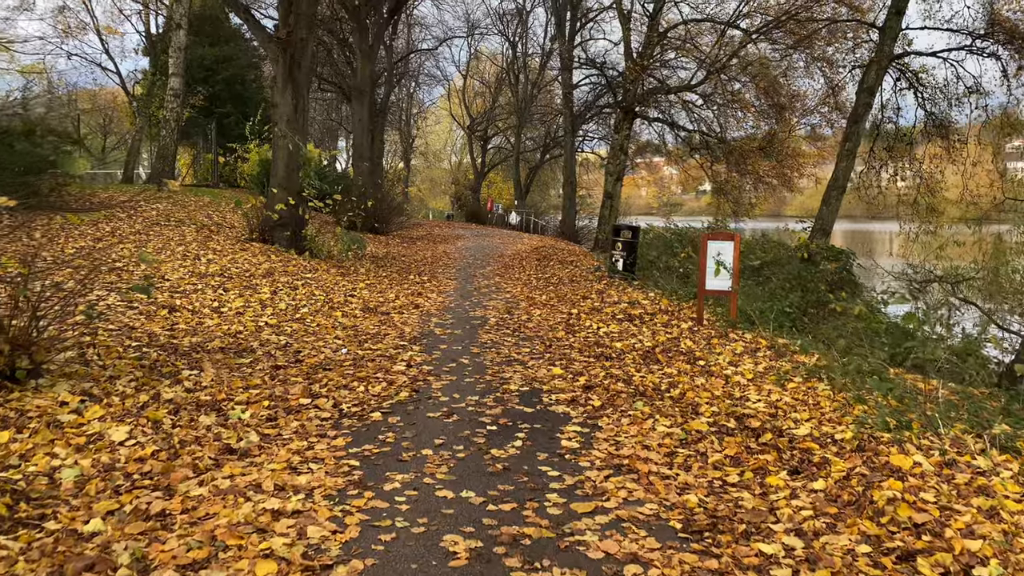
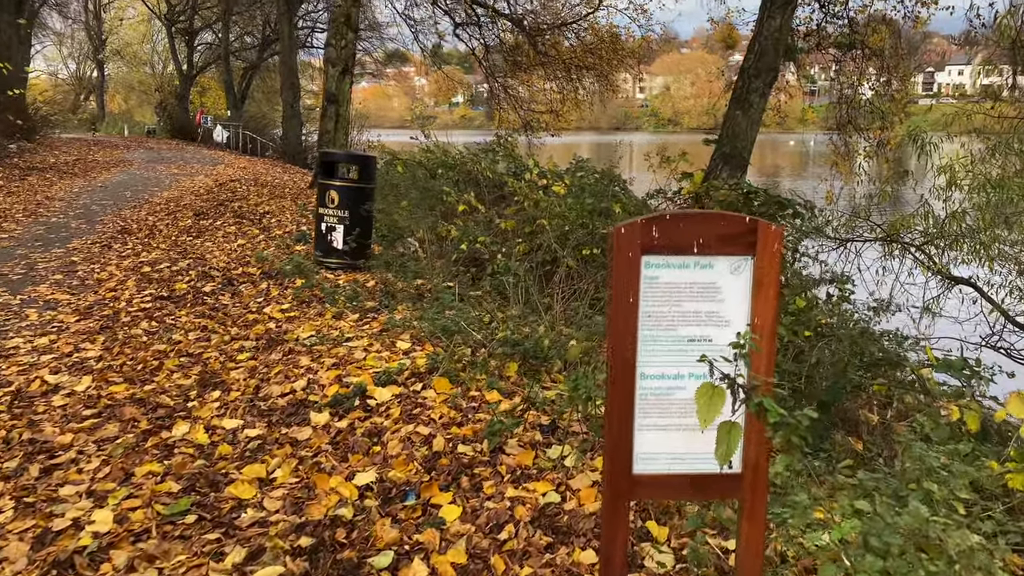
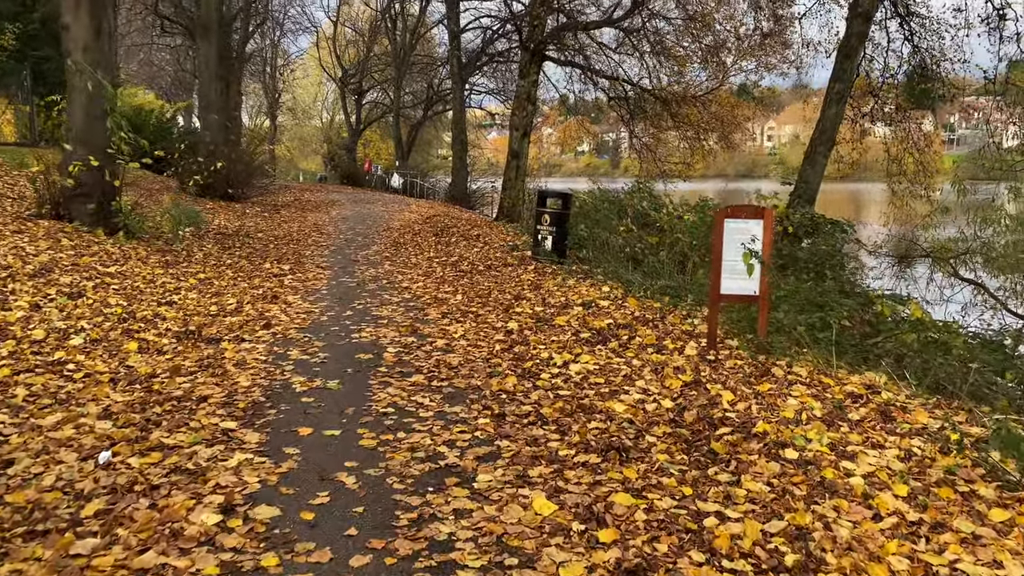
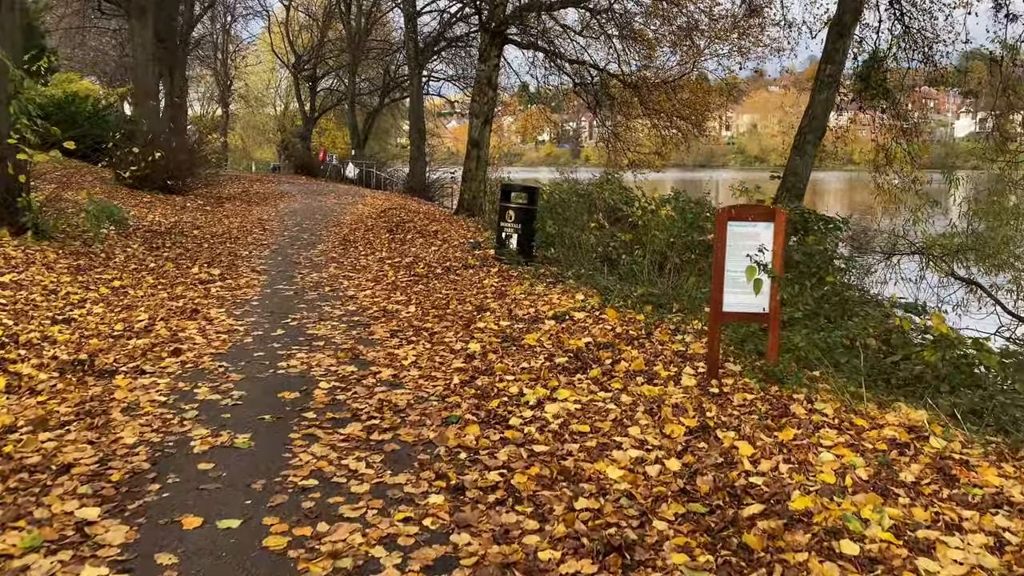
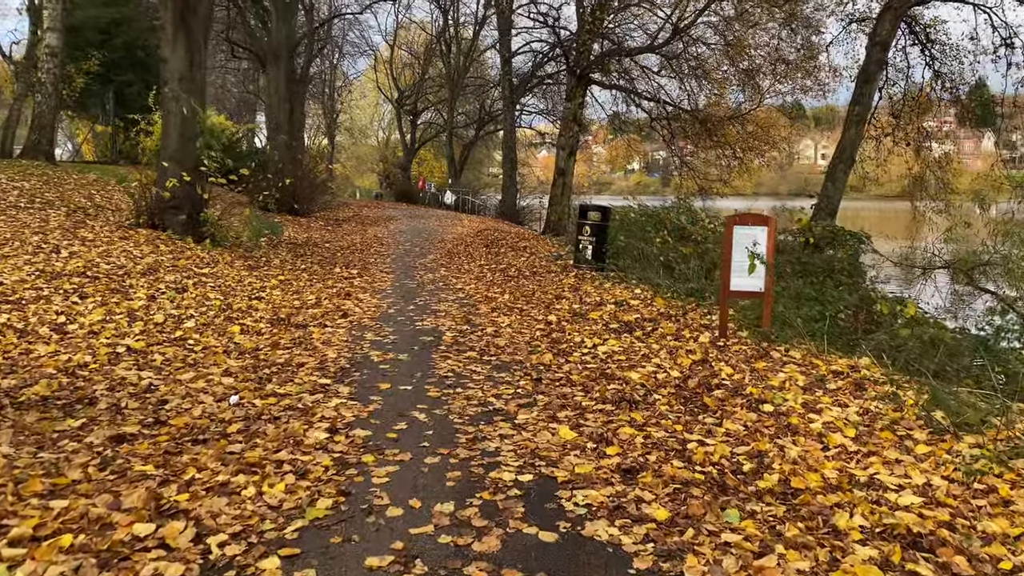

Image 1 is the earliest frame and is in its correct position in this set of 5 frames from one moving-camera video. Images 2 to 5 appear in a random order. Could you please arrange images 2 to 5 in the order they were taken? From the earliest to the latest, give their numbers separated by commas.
5, 3, 4, 2
